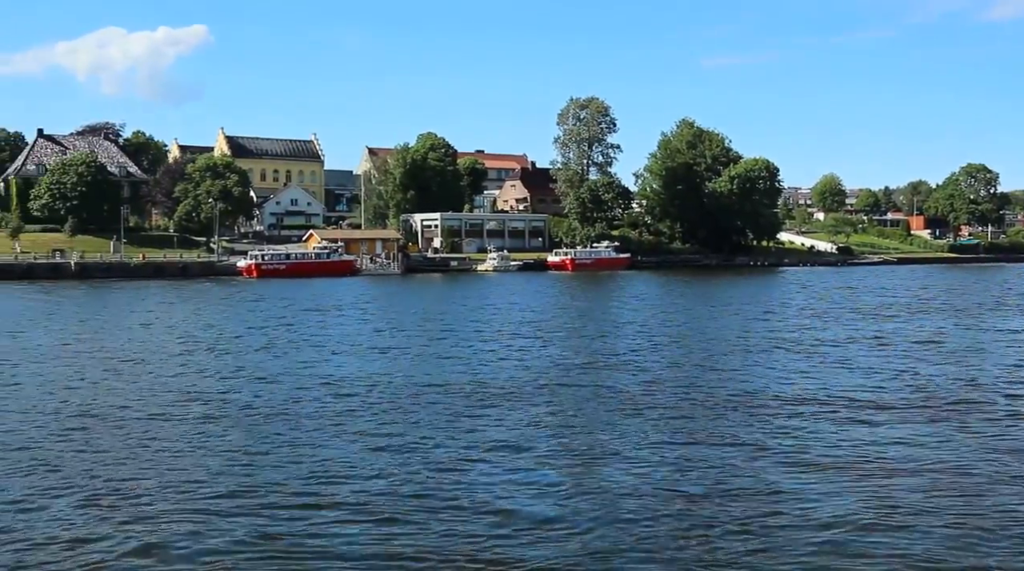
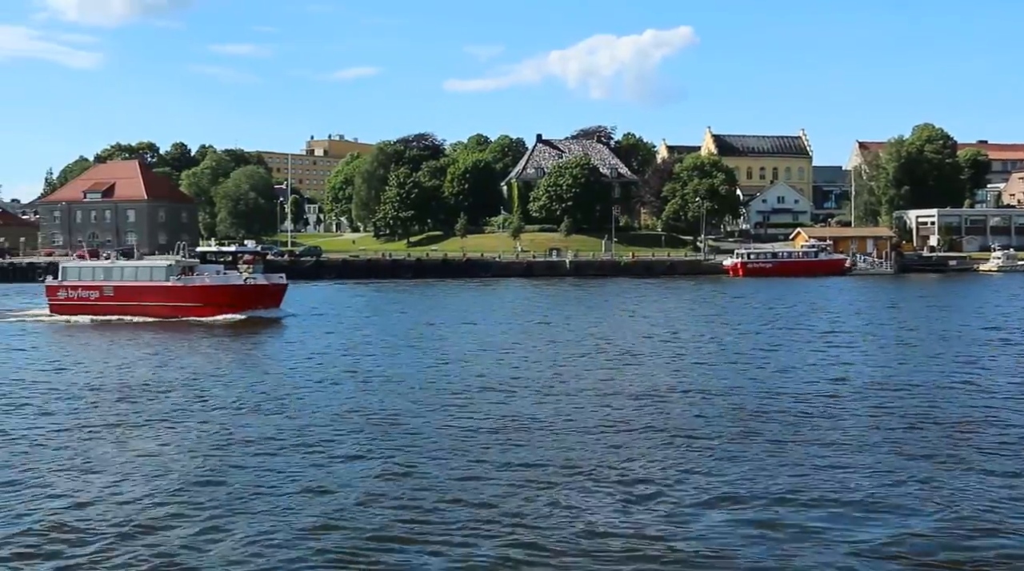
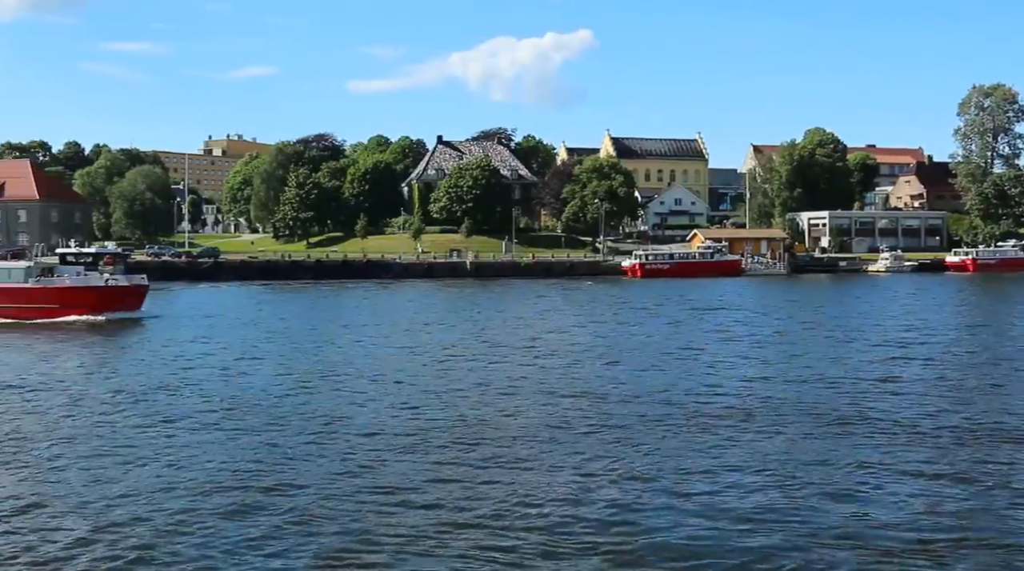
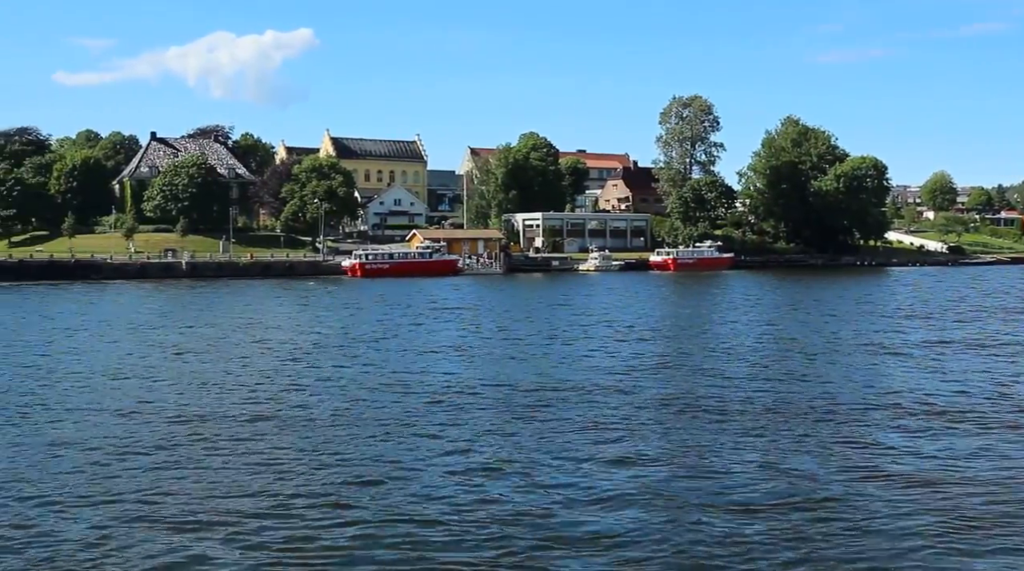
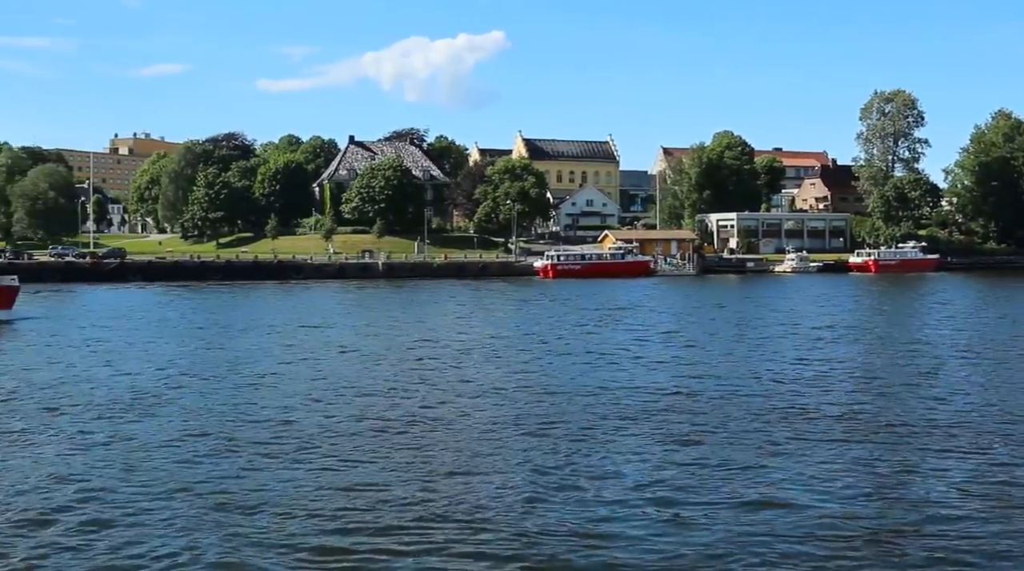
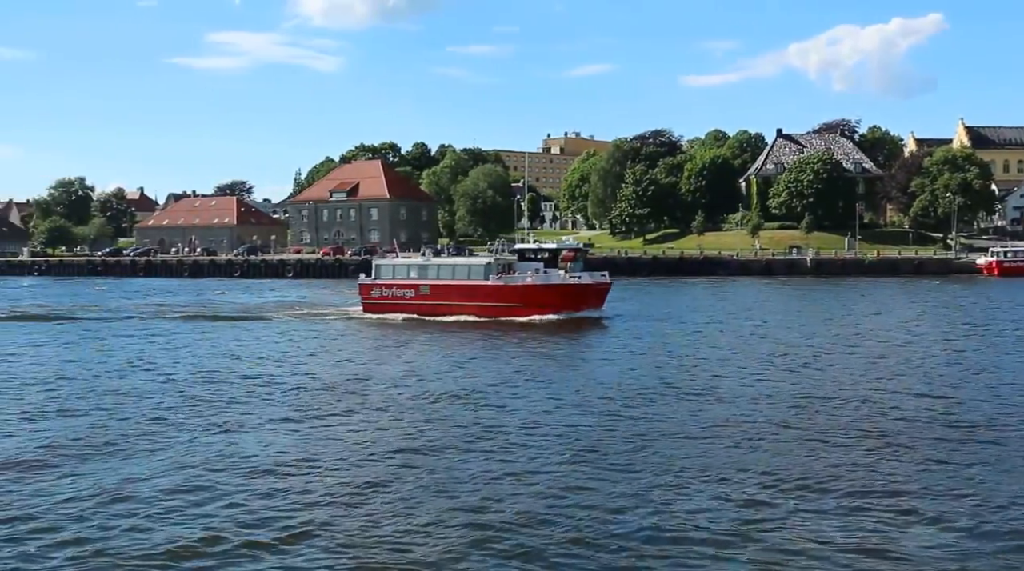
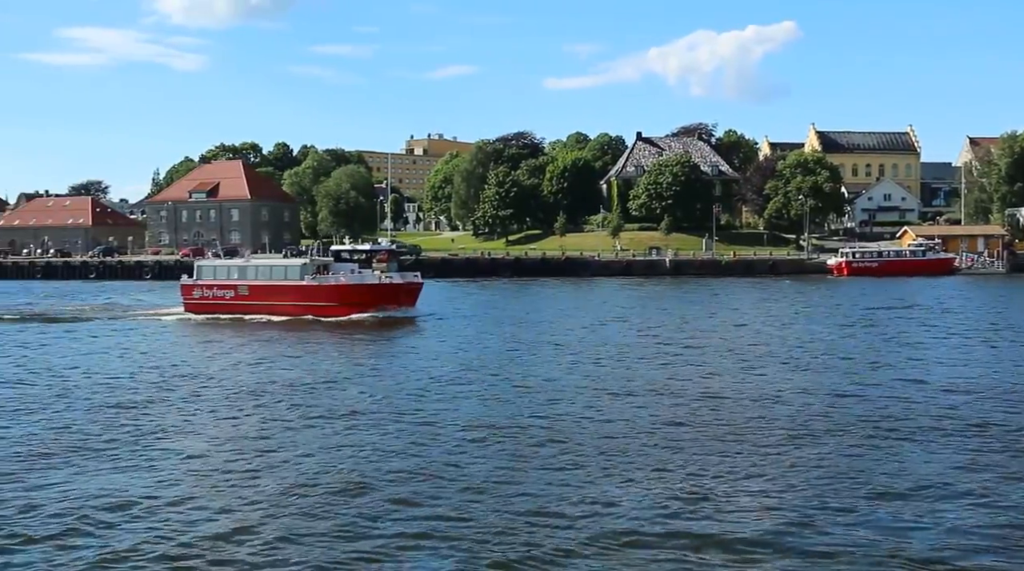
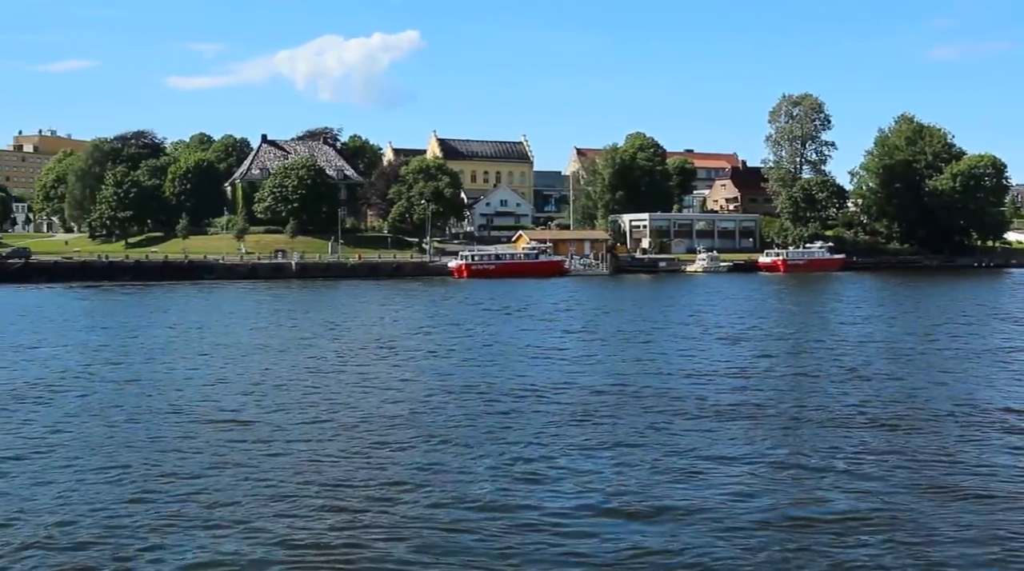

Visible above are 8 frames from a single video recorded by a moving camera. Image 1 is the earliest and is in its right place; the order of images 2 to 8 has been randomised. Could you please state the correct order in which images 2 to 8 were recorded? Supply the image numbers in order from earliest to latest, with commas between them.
4, 8, 5, 3, 2, 7, 6
